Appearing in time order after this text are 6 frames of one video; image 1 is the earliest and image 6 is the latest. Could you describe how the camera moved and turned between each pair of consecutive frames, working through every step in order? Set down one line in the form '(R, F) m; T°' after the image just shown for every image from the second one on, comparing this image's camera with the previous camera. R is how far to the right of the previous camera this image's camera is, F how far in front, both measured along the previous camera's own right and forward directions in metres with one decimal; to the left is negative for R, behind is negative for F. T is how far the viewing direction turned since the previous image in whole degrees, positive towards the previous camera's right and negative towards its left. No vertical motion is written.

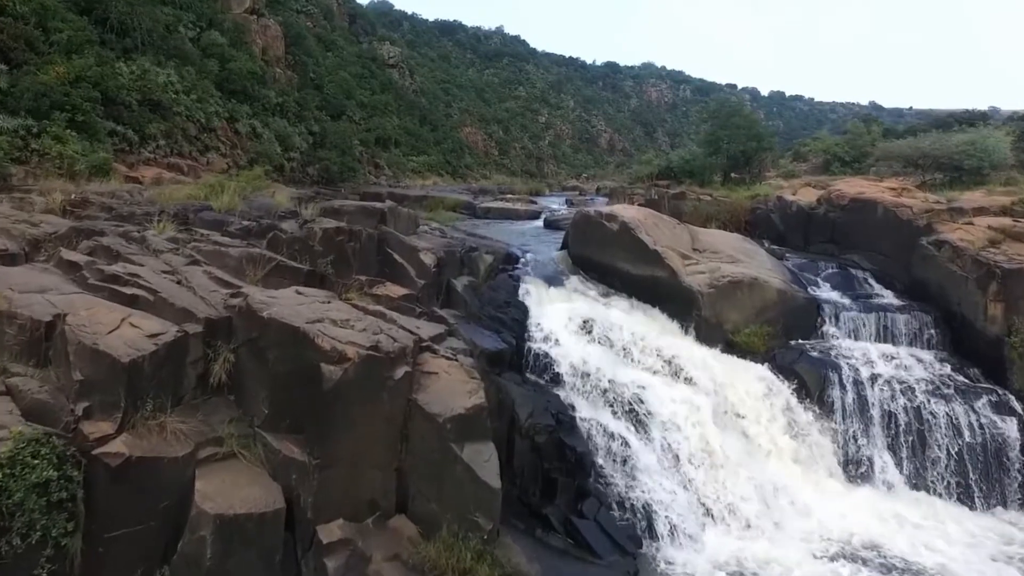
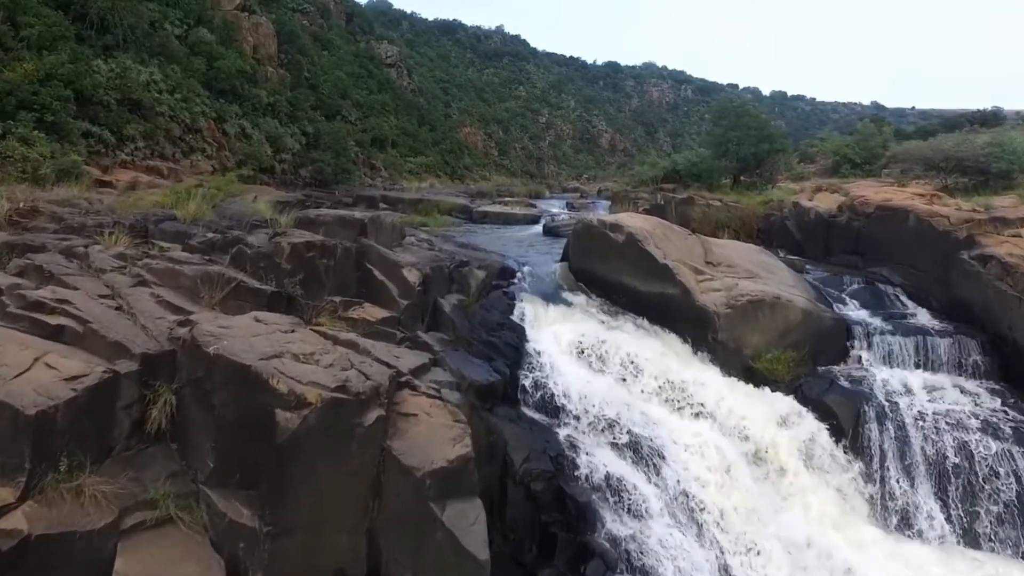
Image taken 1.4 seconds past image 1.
(+0.1, +1.0) m; 0°
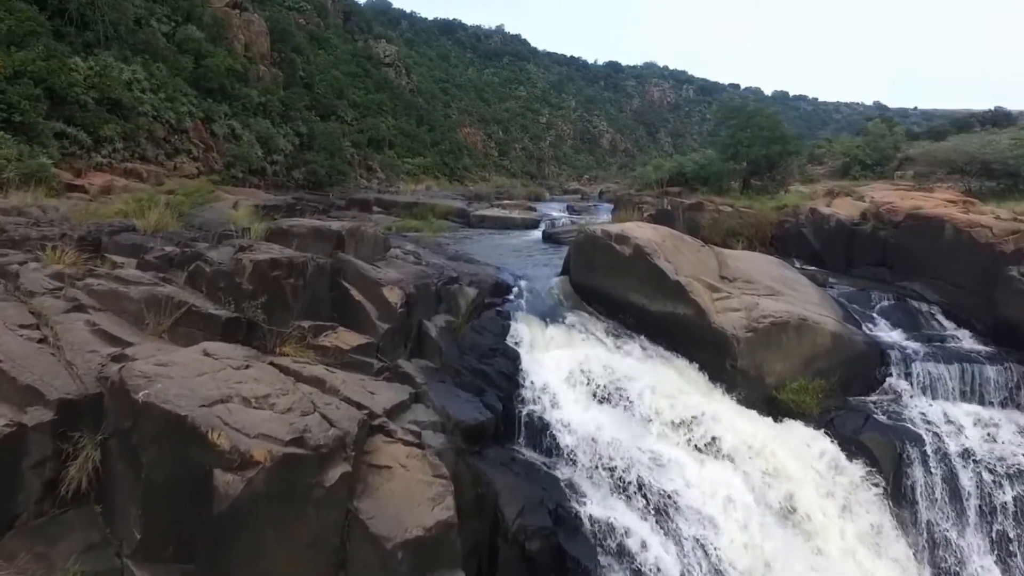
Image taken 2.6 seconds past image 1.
(+0.1, +0.9) m; 0°
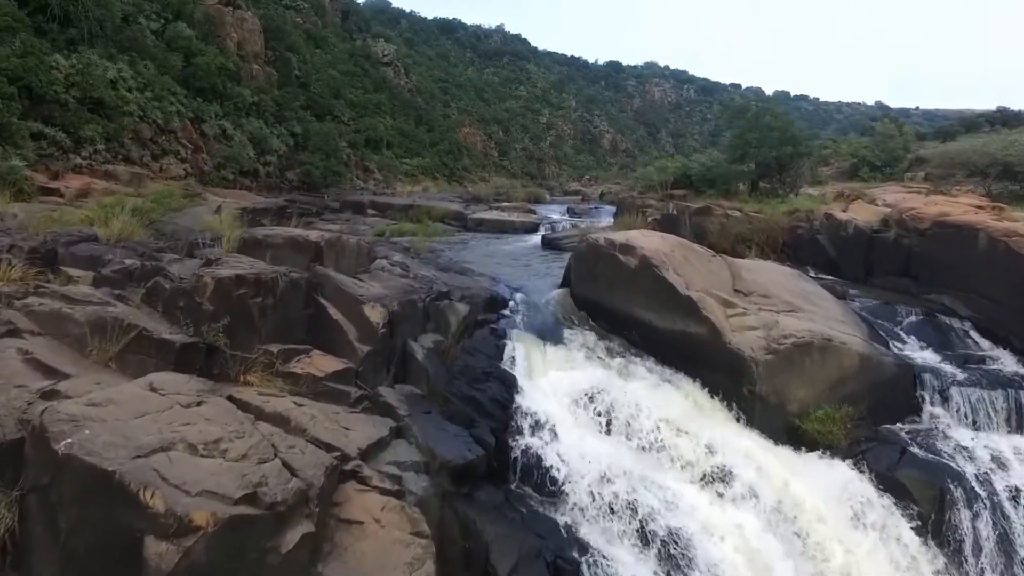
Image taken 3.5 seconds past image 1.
(+0.1, +0.7) m; 0°
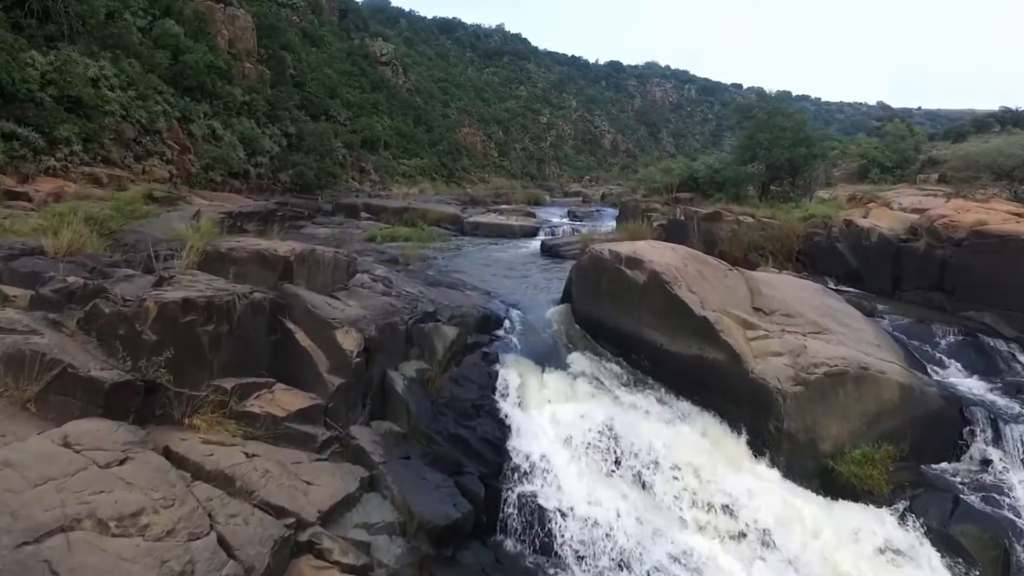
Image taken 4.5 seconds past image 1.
(+0.1, +0.8) m; 0°
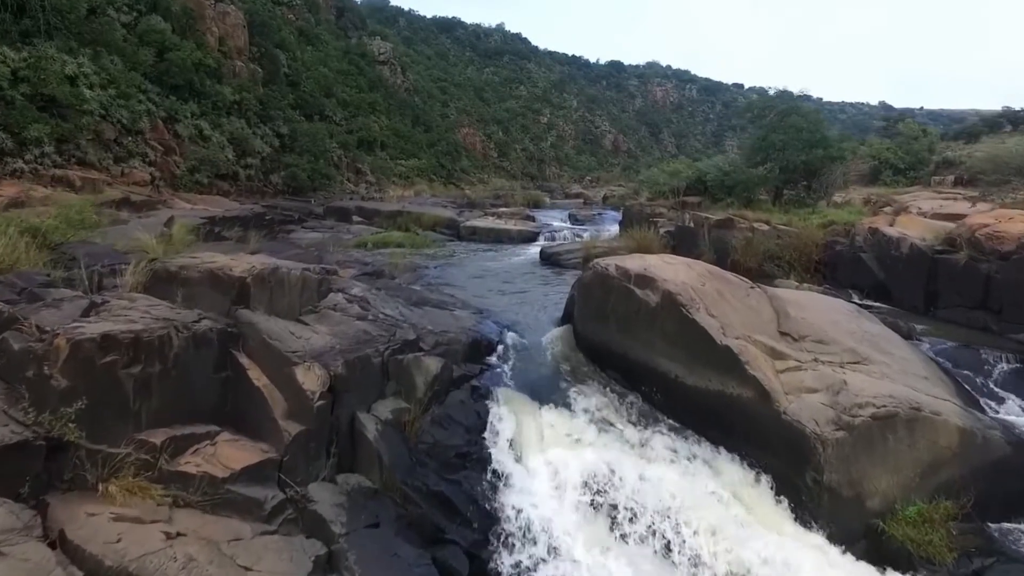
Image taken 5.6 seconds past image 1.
(+0.1, +0.9) m; 0°
